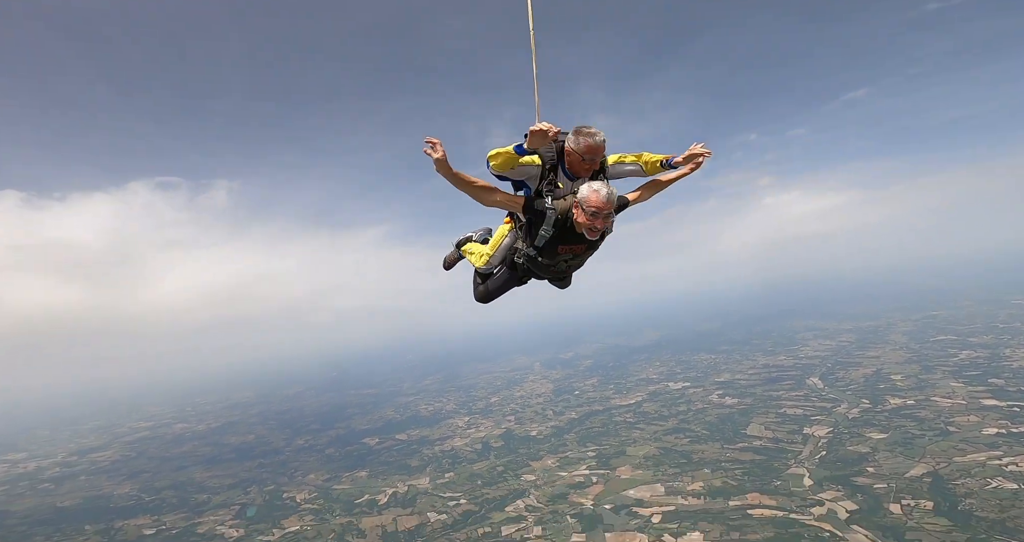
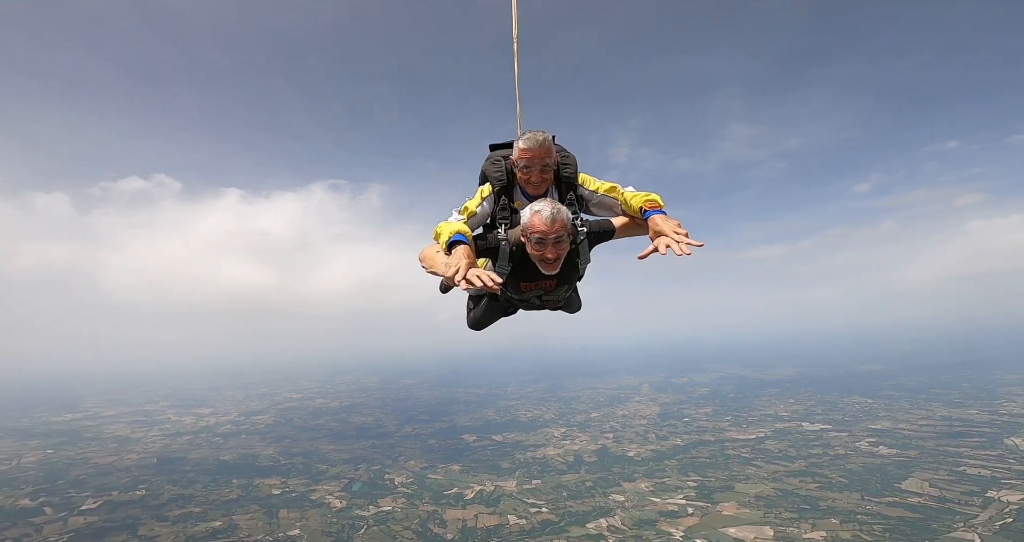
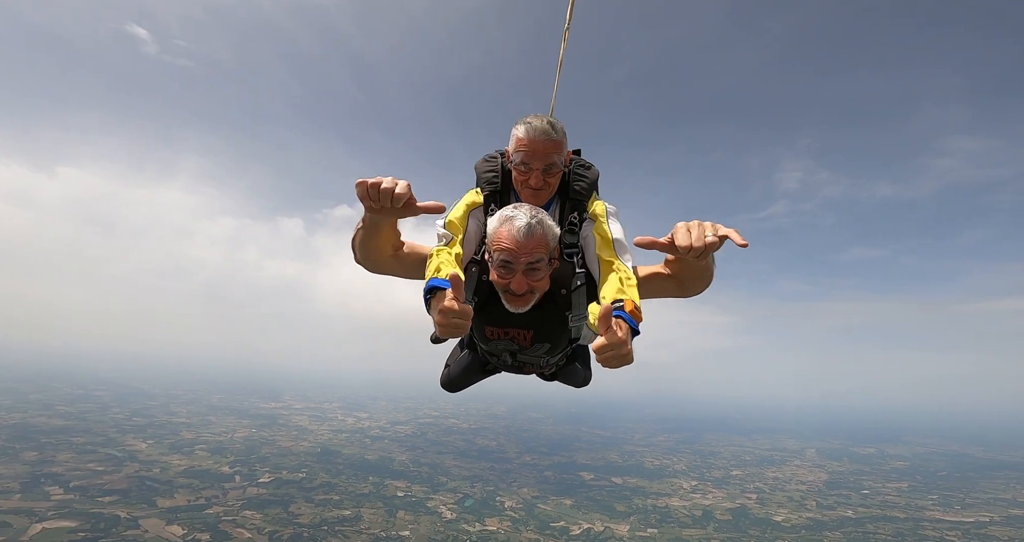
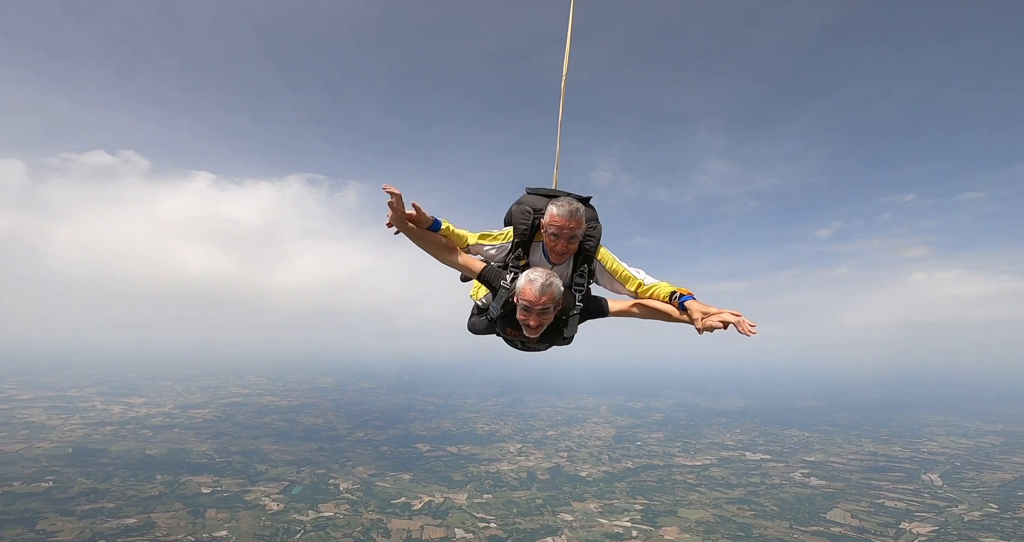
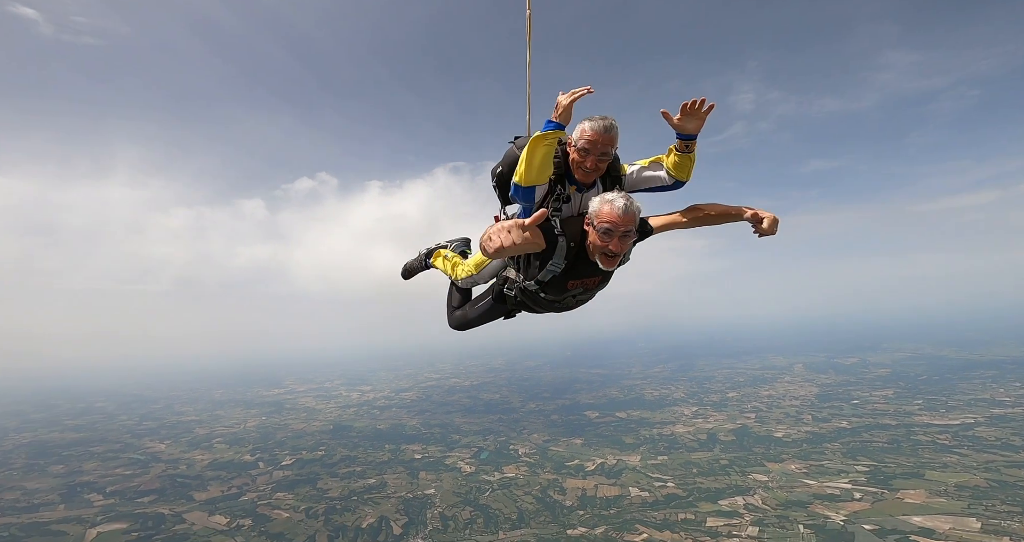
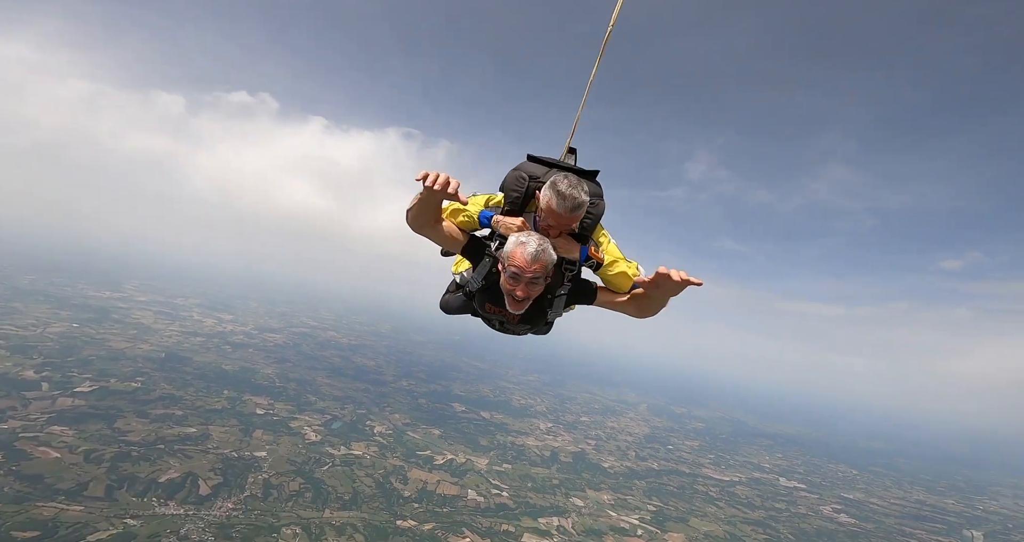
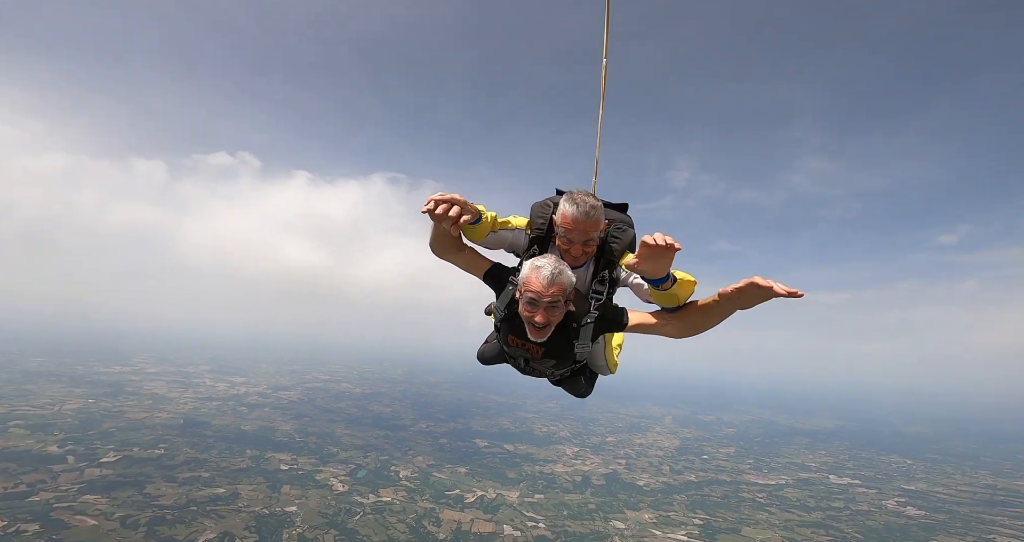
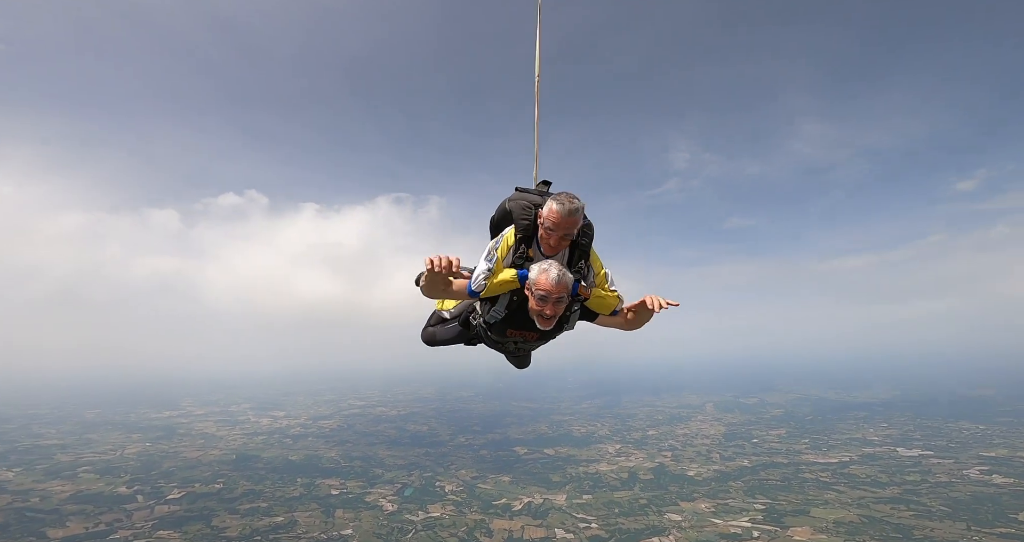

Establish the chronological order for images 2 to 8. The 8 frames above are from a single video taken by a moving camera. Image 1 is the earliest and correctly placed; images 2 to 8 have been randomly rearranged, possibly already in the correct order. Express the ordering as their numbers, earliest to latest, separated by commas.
4, 2, 7, 6, 8, 3, 5
